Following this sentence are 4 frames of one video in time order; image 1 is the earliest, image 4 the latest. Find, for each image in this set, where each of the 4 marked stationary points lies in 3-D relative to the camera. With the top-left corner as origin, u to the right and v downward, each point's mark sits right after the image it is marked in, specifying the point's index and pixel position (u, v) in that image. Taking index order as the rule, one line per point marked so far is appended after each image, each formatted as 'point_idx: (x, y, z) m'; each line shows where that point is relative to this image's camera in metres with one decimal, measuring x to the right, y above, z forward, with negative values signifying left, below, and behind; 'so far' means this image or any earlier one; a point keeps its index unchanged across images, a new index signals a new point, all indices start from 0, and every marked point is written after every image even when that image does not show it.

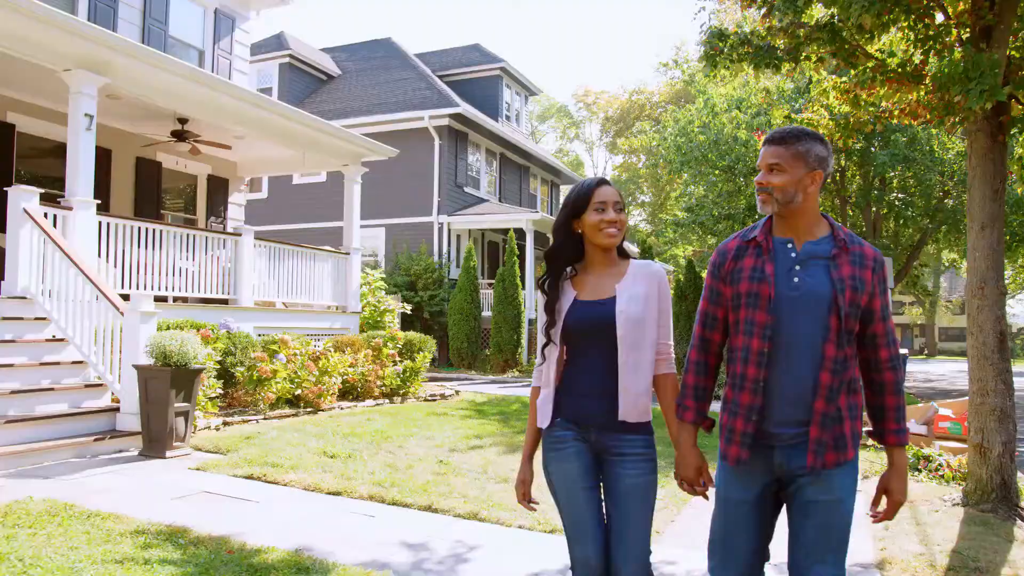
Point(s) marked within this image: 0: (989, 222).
0: (+3.7, +0.5, +5.8) m
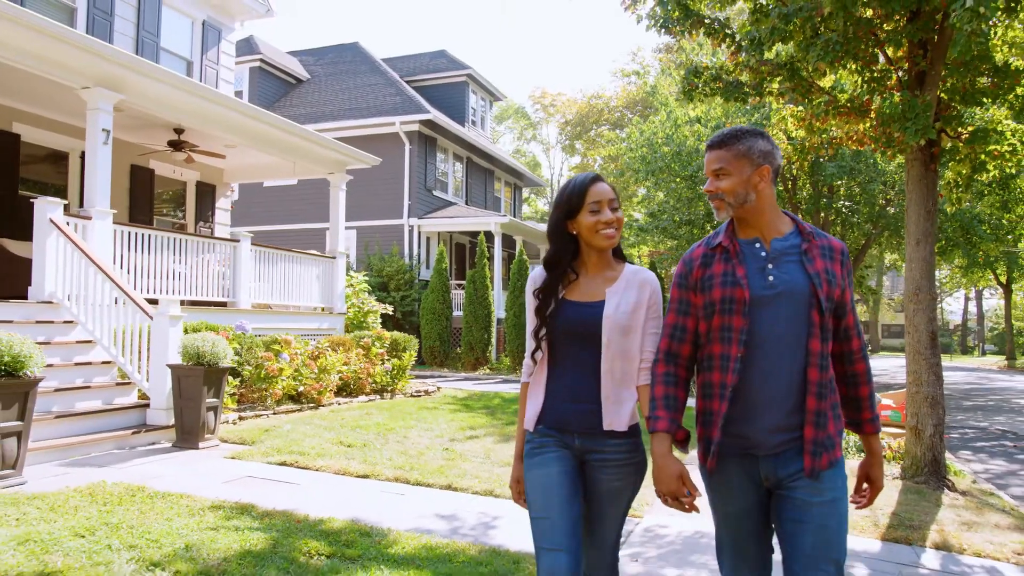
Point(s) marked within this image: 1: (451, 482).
0: (+3.7, +0.5, +6.9) m
1: (-0.5, -1.6, +6.3) m
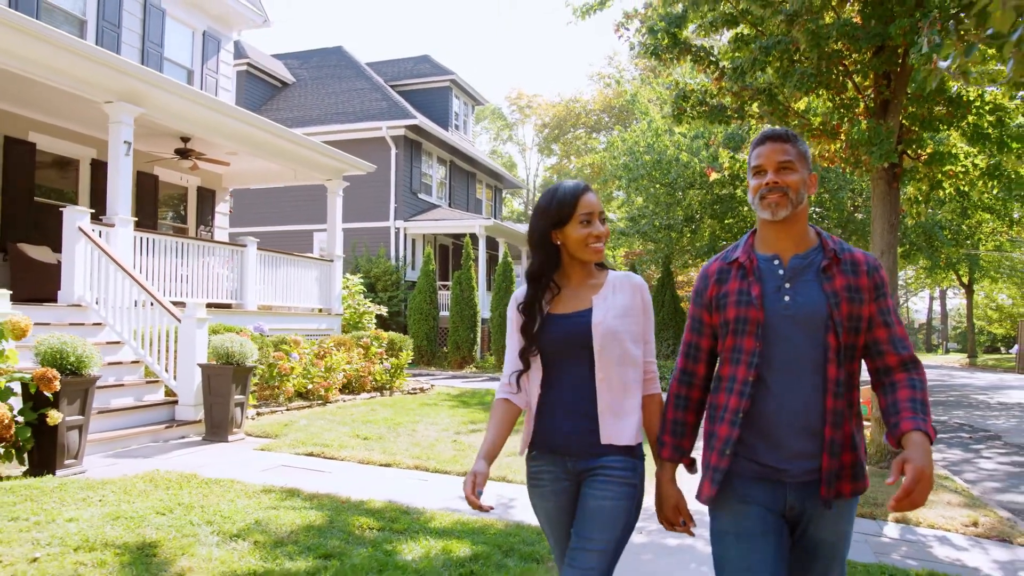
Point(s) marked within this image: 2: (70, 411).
0: (+3.8, +0.4, +7.7) m
1: (-0.4, -1.7, +6.9) m
2: (-3.4, -0.9, +5.8) m
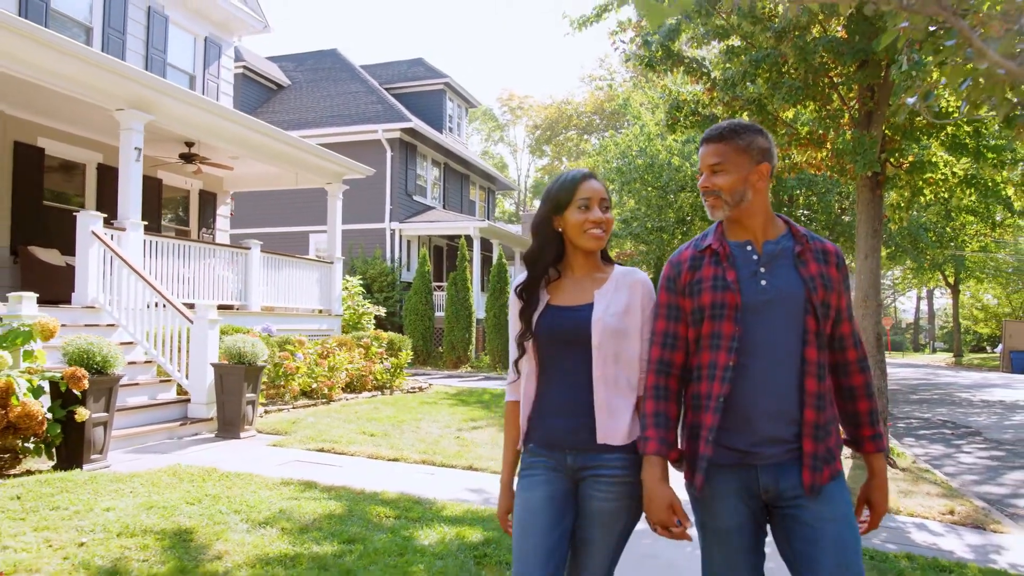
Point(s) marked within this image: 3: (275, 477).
0: (+3.8, +0.4, +8.0) m
1: (-0.4, -1.7, +7.3) m
2: (-3.4, -1.0, +6.1) m
3: (-1.9, -1.5, +6.1) m
